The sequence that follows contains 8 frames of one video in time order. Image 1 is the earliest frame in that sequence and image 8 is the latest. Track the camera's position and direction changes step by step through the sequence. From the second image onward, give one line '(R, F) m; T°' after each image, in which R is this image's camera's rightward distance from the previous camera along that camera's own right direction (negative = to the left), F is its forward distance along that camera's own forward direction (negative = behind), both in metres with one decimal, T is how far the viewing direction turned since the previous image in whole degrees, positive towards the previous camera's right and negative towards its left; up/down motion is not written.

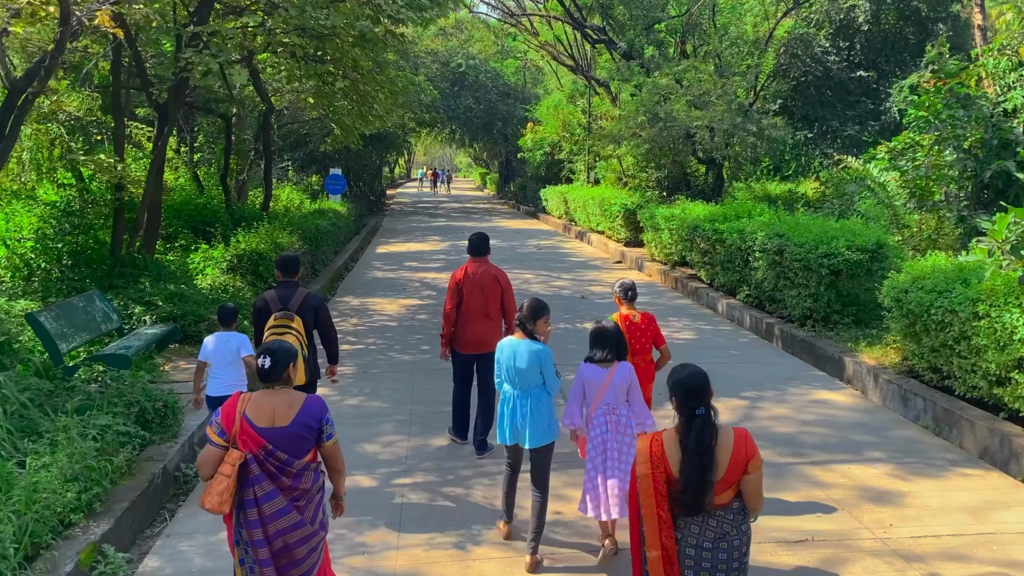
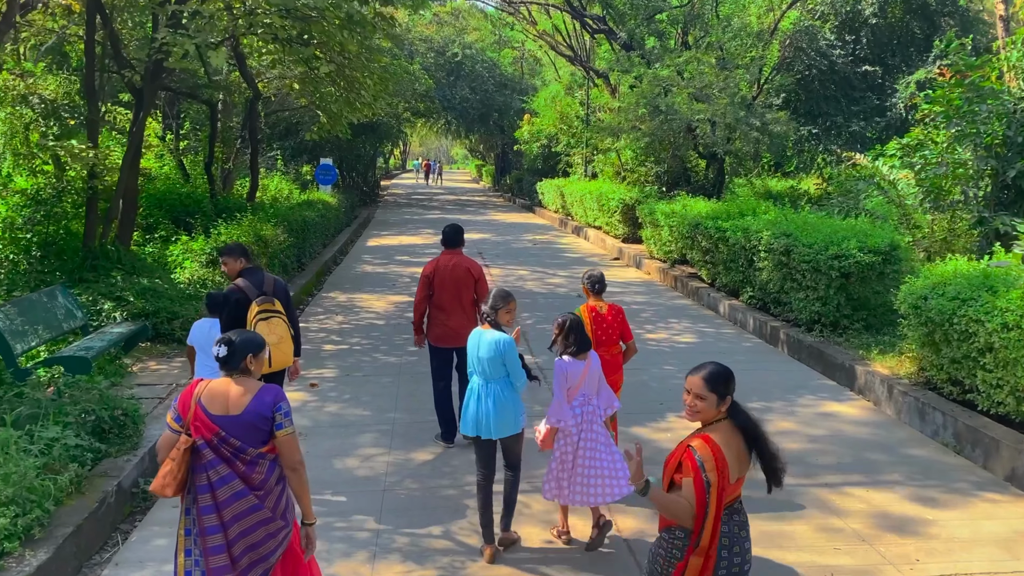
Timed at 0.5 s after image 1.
(0.0, +0.4) m; 0°
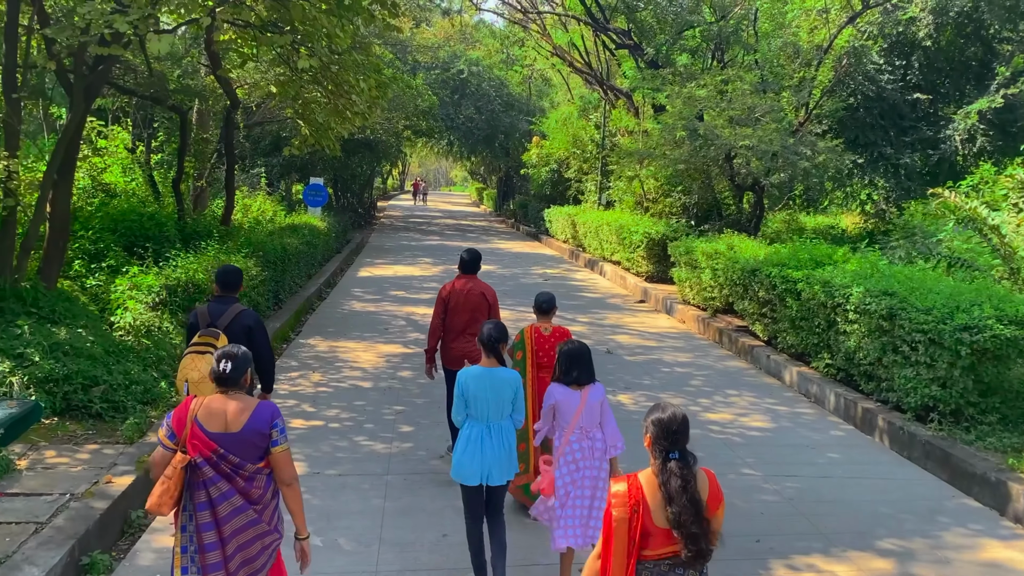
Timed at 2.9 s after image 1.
(-0.2, +1.6) m; 0°
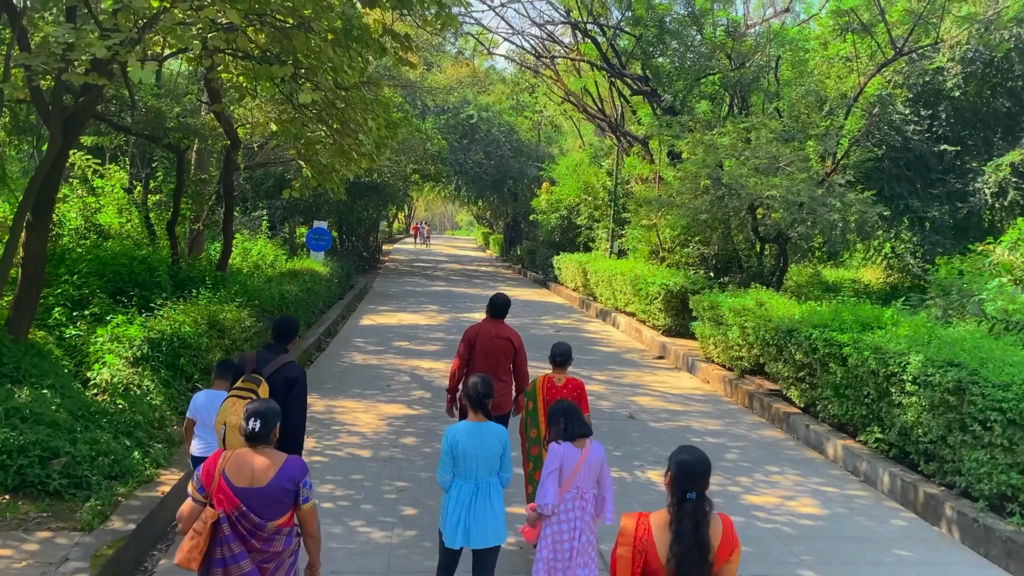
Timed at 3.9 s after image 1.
(-0.1, +0.6) m; 0°
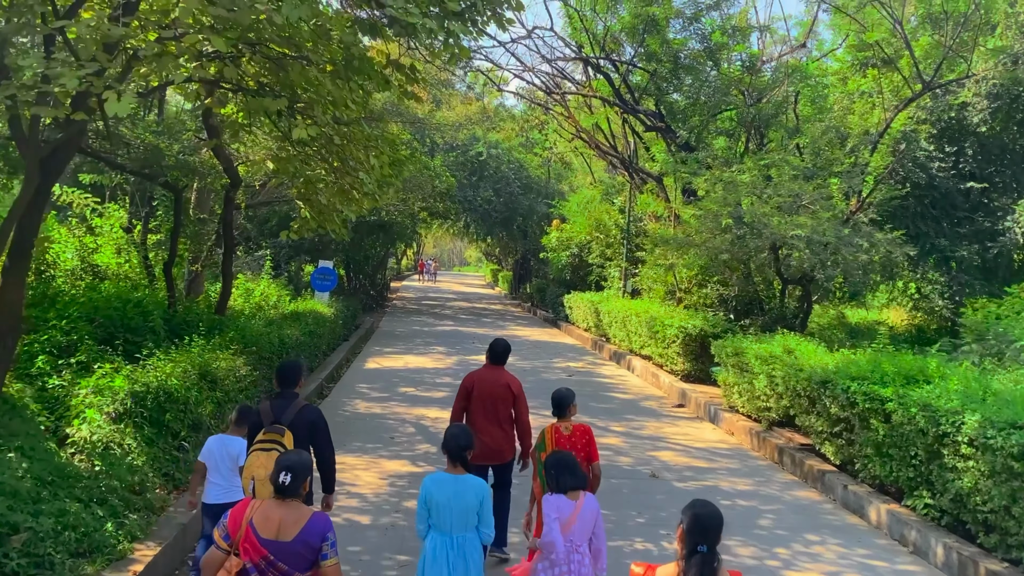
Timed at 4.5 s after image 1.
(0.0, +0.5) m; -1°
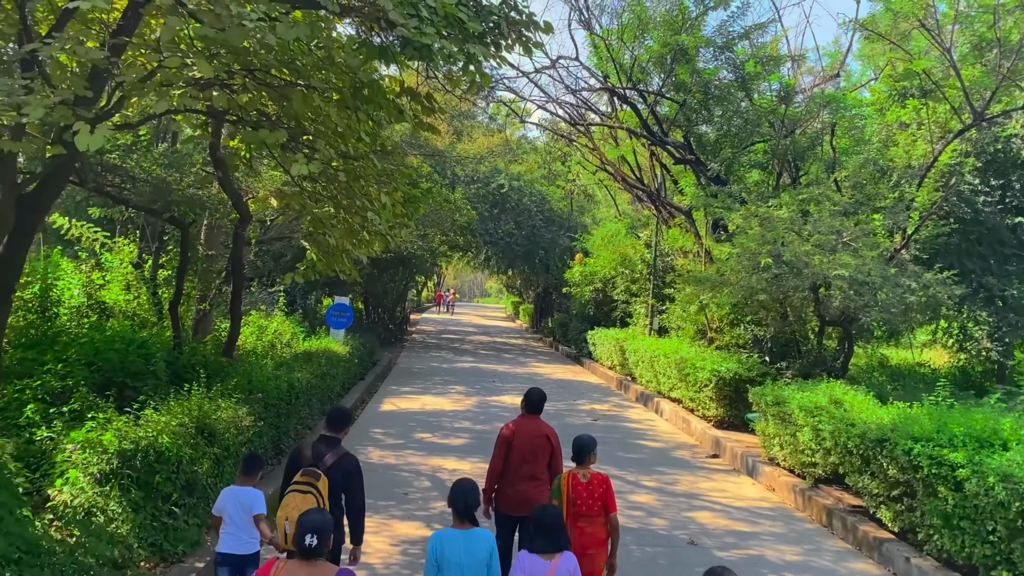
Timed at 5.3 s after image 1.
(0.0, +0.5) m; -1°
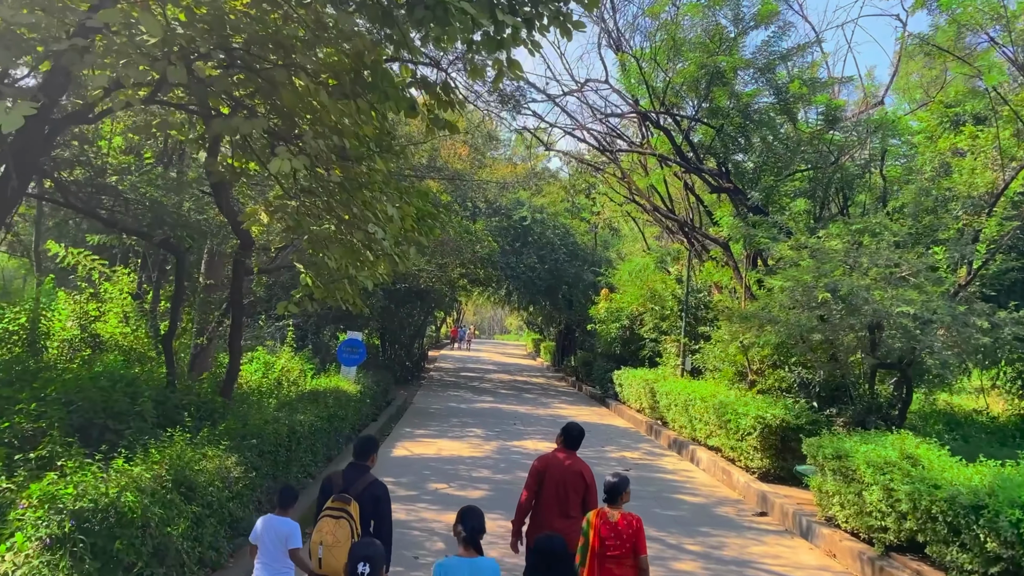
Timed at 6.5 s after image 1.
(-0.1, +0.8) m; -1°
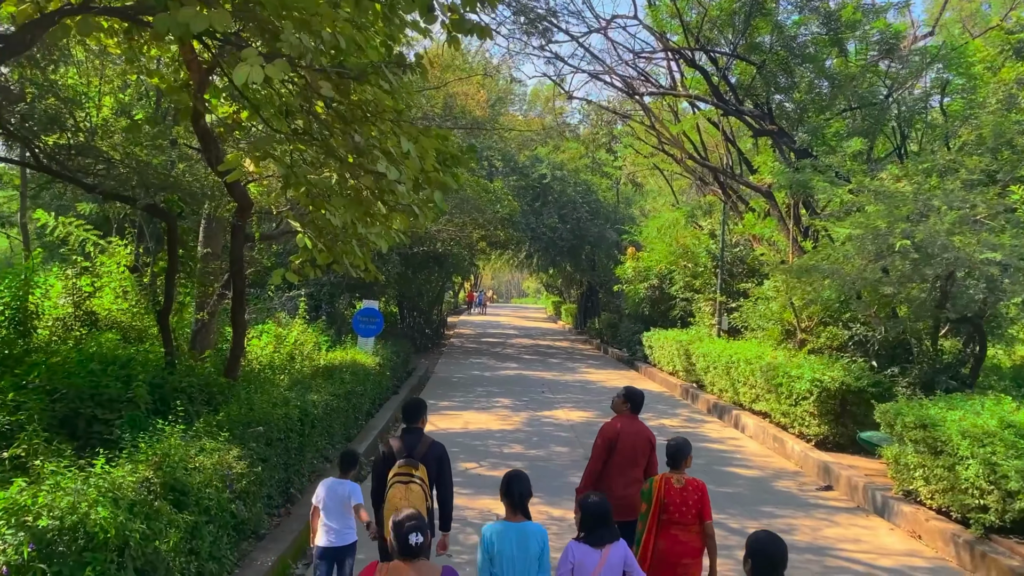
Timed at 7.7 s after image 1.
(-0.1, +0.9) m; -1°
